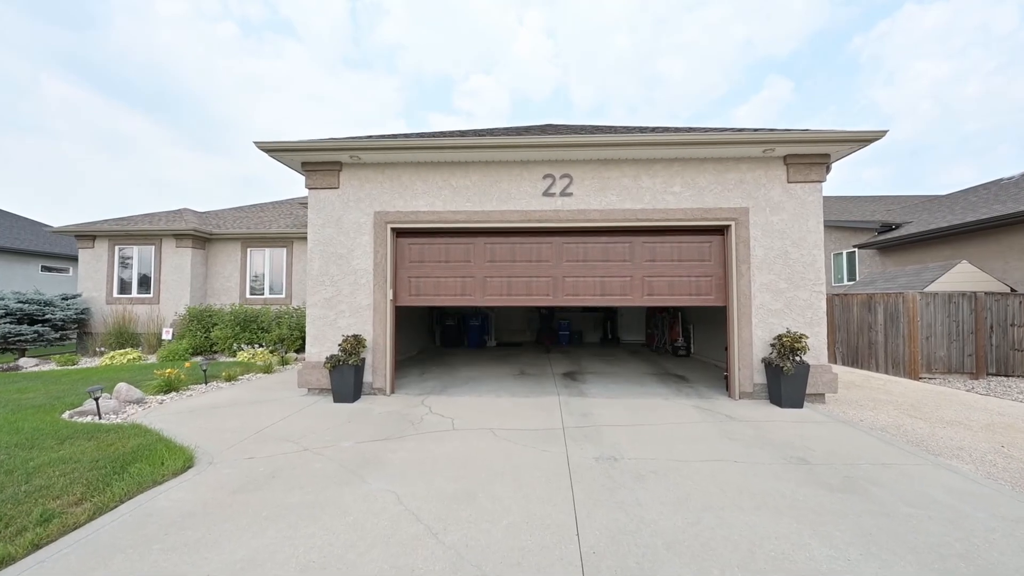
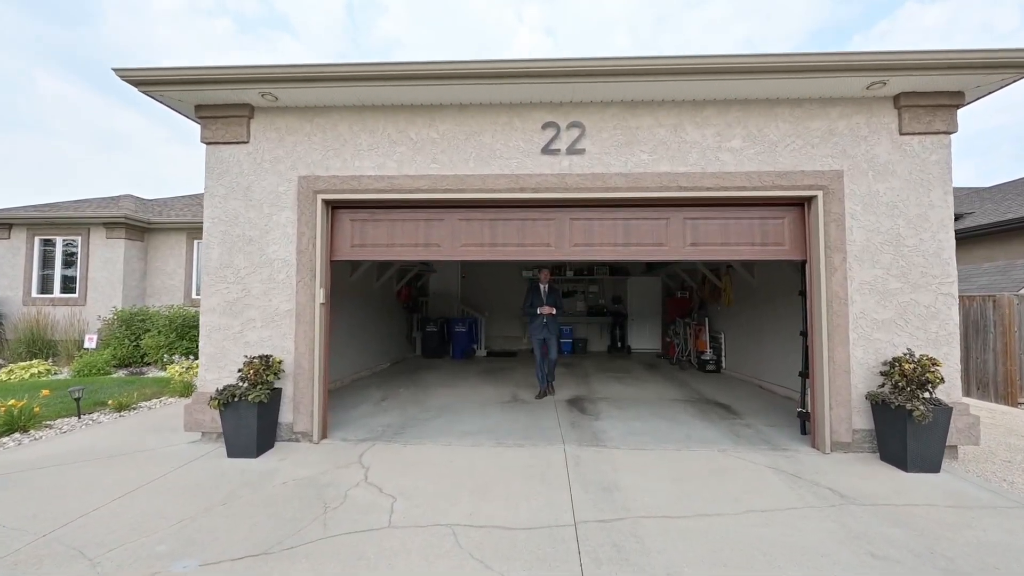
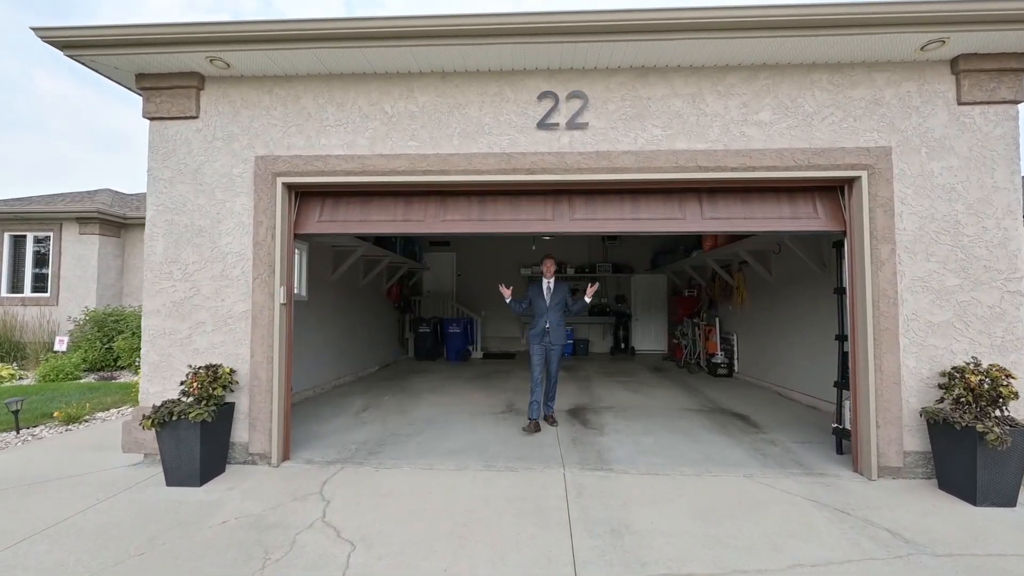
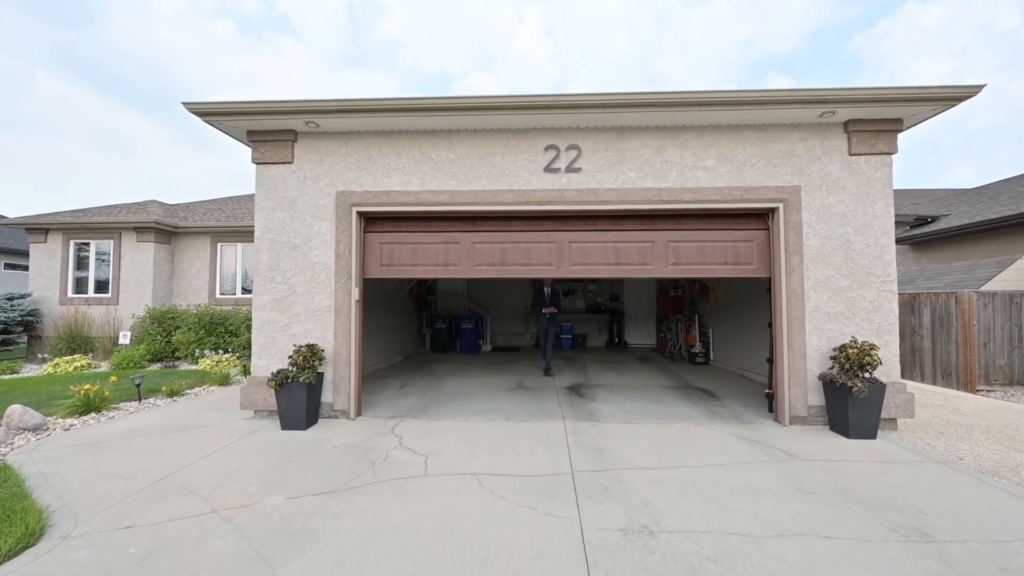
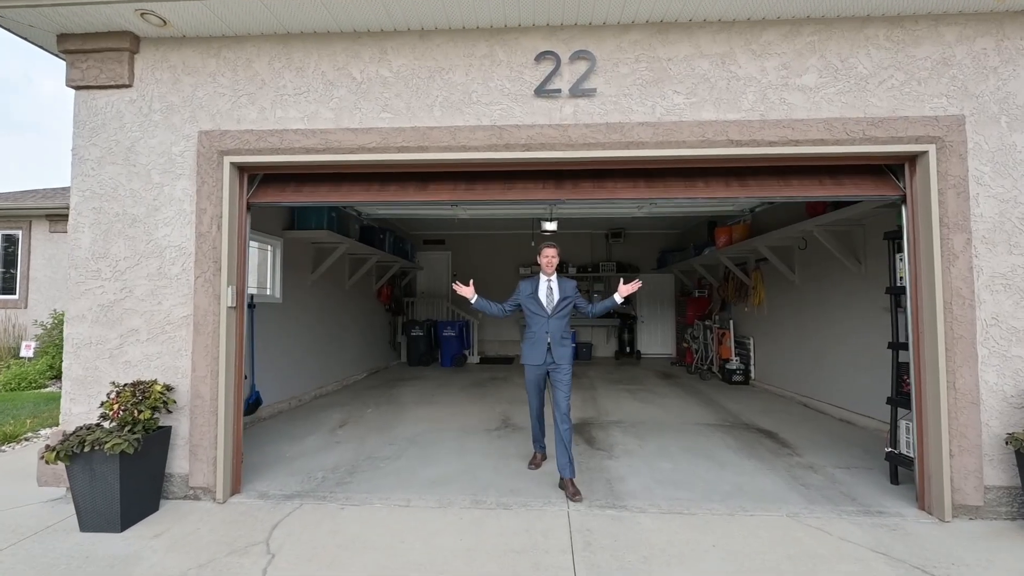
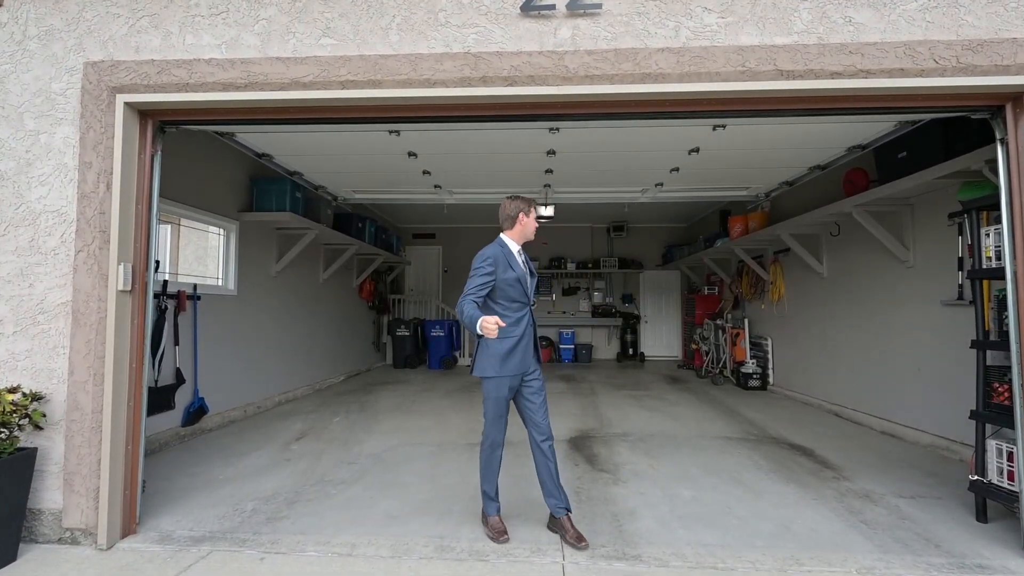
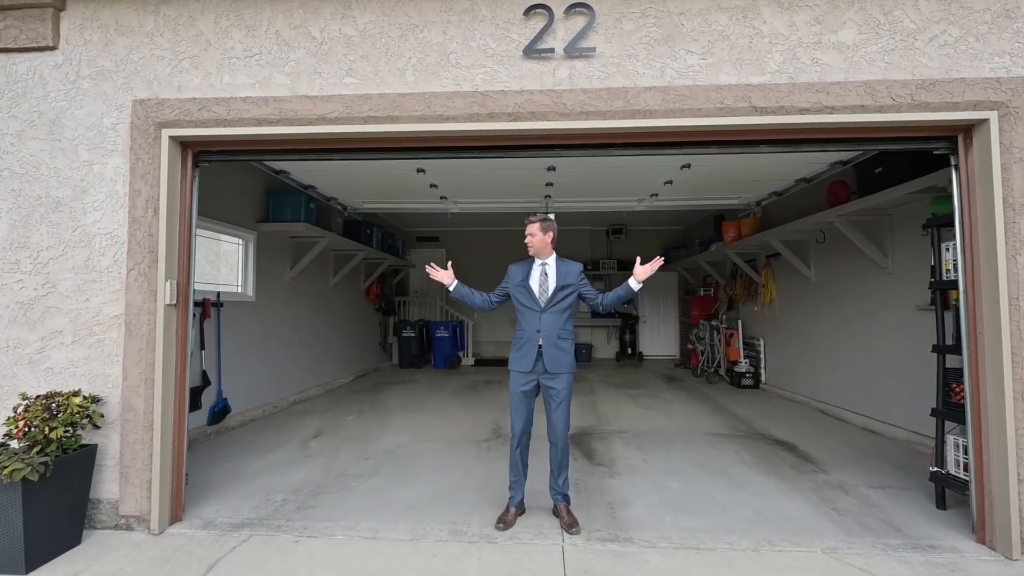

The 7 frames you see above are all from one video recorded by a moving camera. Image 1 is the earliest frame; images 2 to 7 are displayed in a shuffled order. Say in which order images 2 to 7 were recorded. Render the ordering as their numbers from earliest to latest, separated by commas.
4, 2, 3, 5, 7, 6
